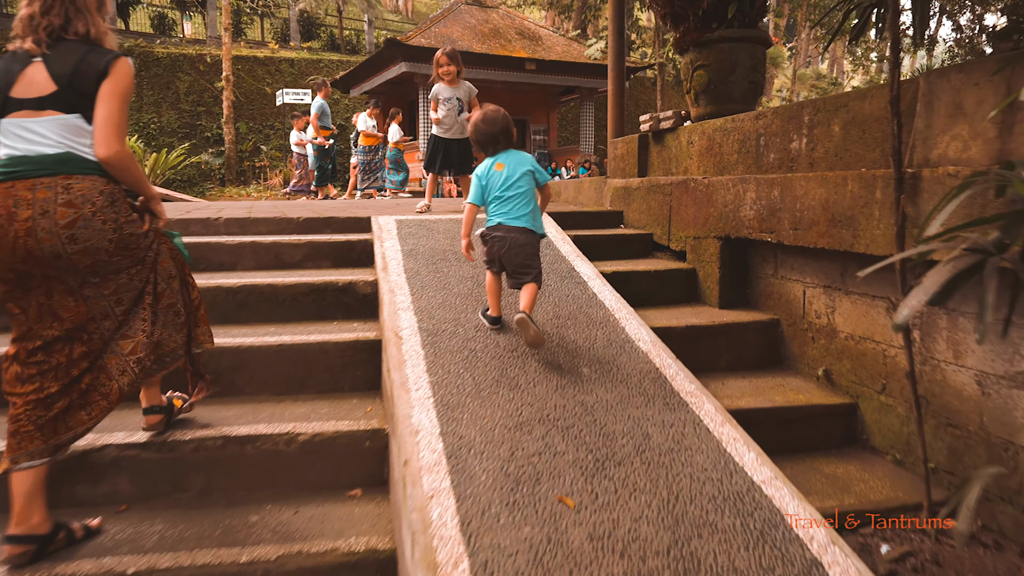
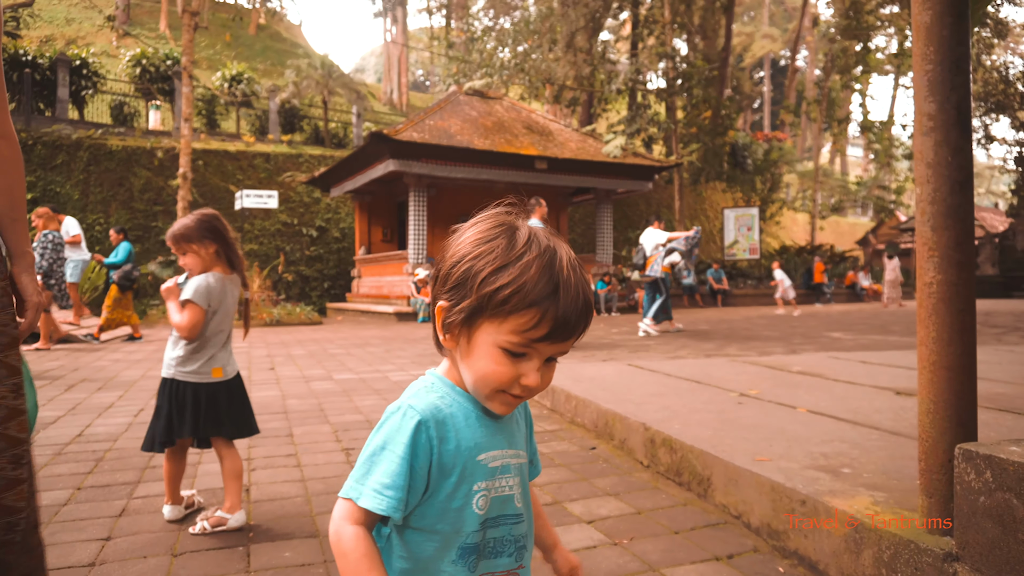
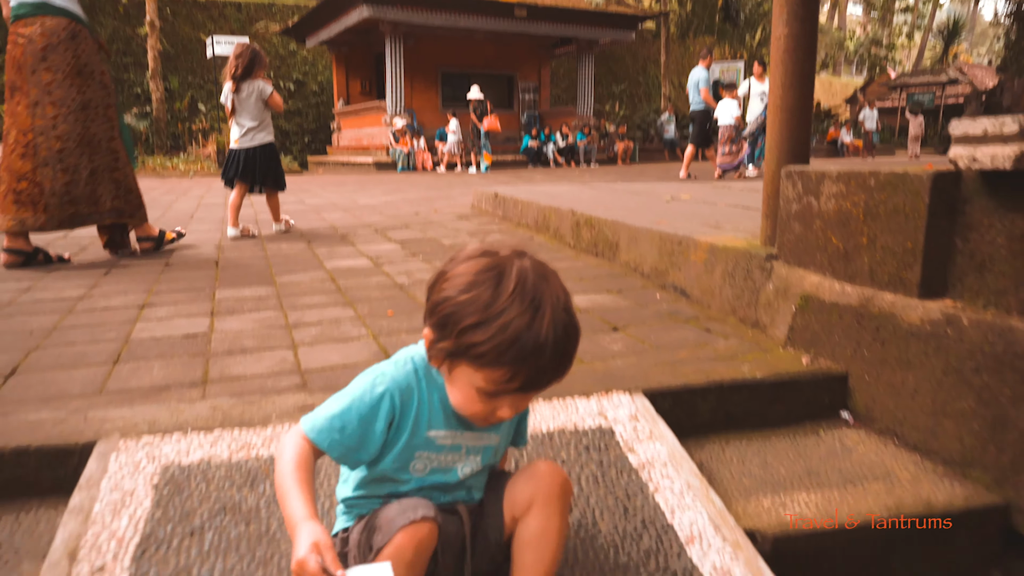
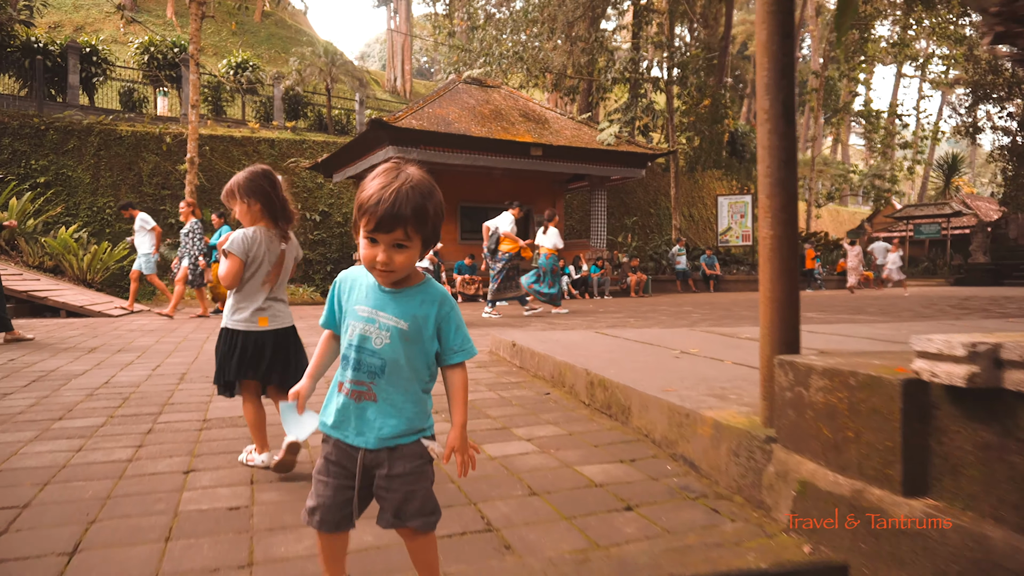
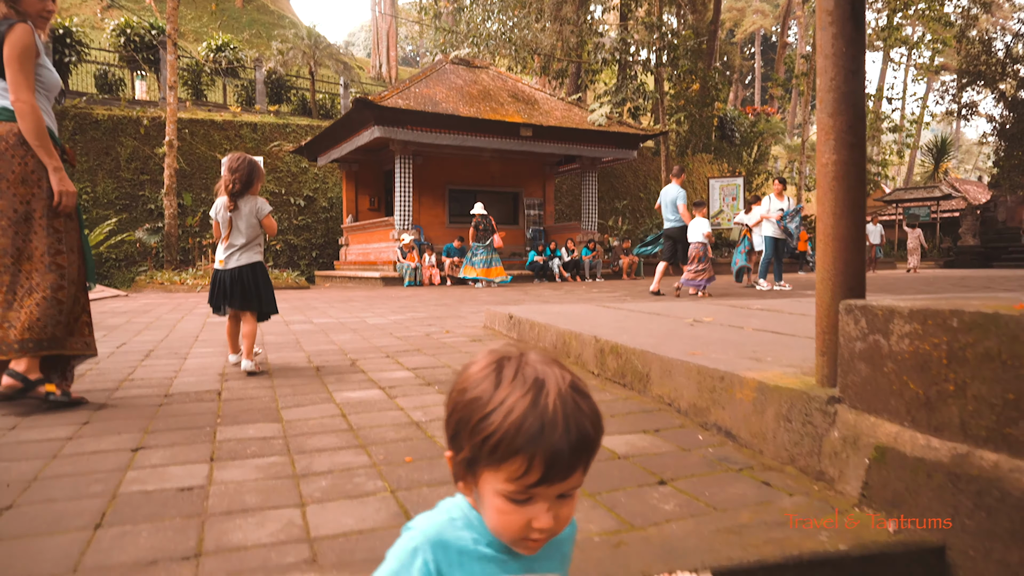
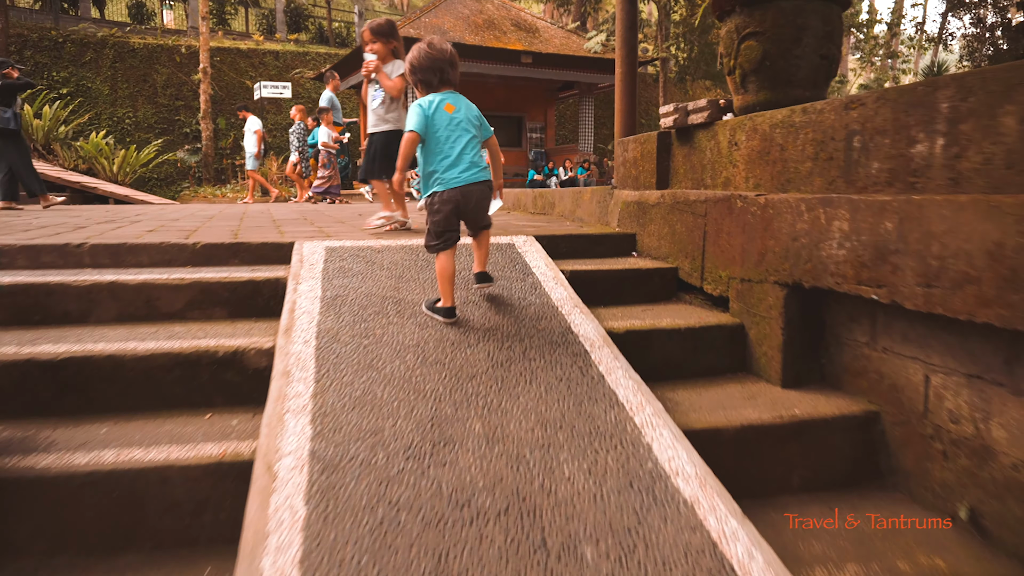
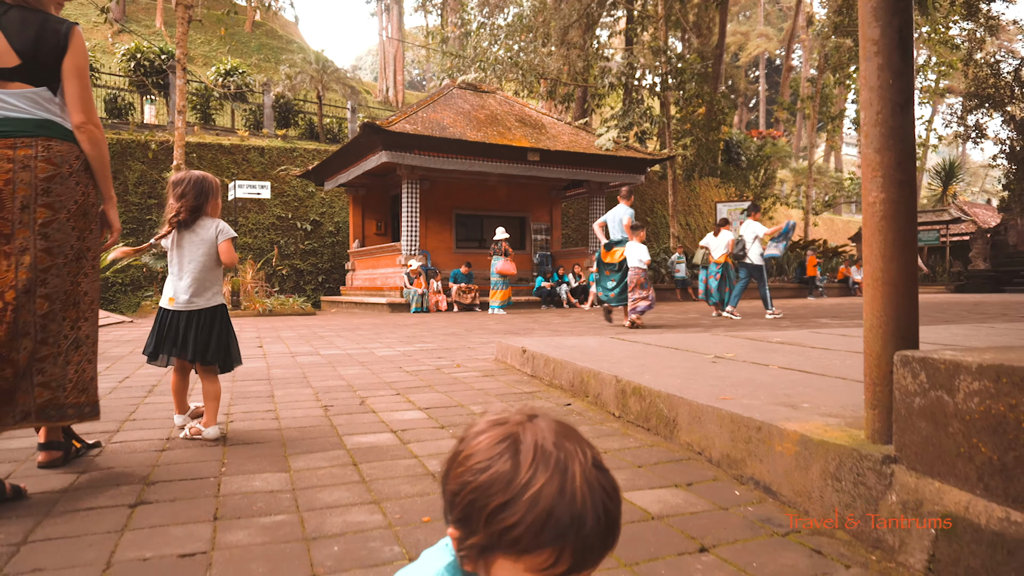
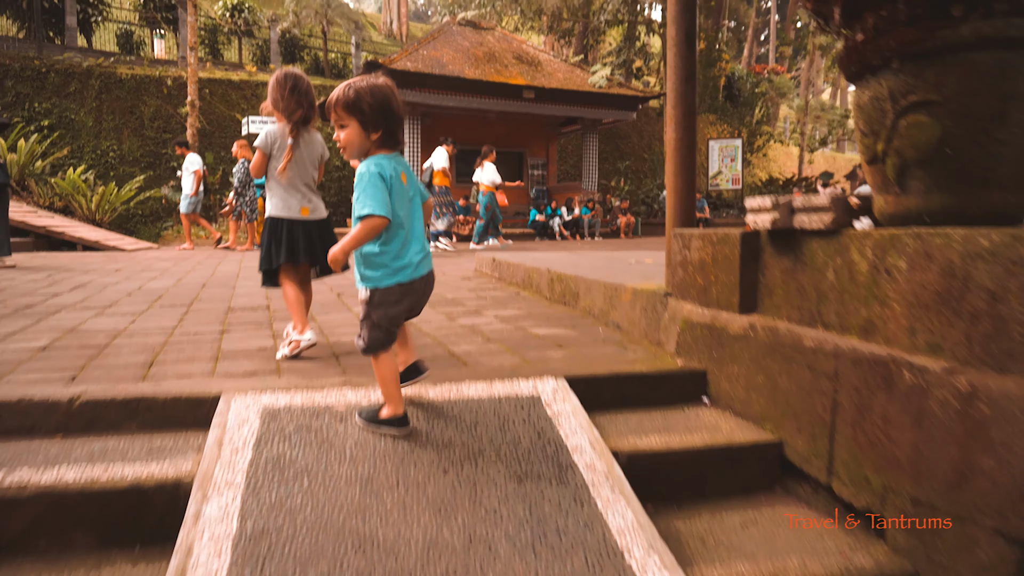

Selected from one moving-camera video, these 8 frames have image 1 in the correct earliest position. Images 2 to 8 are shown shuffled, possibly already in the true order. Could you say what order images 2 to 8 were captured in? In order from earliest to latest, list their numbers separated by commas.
6, 8, 4, 2, 7, 5, 3
